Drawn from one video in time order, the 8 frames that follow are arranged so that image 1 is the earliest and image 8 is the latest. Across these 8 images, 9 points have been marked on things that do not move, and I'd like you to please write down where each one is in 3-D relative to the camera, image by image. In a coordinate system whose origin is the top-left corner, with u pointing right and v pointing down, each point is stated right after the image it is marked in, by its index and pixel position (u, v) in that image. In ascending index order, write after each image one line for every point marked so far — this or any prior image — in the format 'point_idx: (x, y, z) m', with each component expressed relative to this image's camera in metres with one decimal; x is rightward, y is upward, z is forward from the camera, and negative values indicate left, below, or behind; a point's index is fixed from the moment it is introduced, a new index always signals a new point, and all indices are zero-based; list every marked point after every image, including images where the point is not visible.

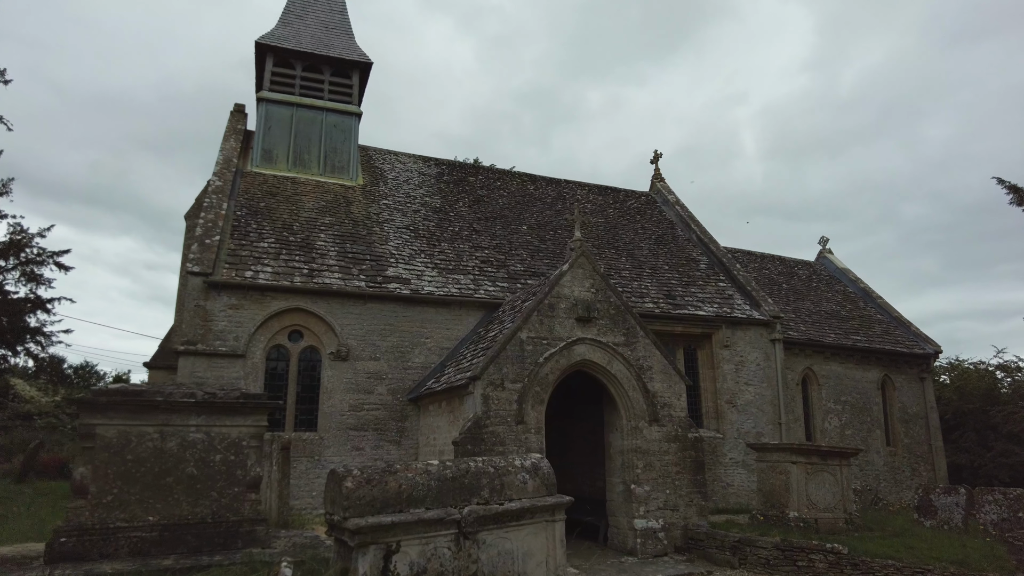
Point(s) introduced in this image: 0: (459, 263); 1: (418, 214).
0: (-1.5, +0.7, +17.5) m
1: (-2.9, +2.2, +19.2) m
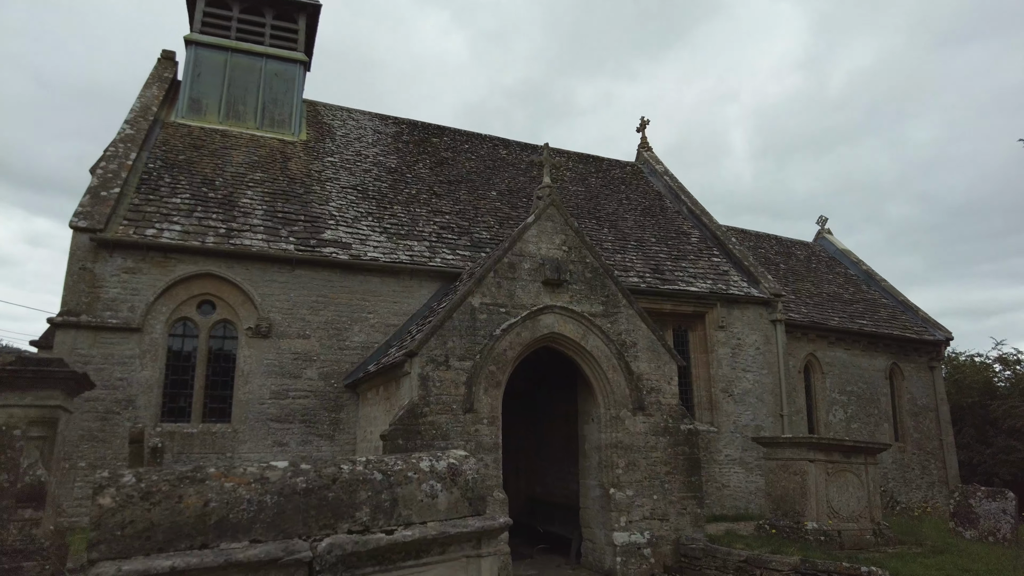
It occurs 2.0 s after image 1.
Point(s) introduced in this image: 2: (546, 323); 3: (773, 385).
0: (-2.4, +1.4, +15.0) m
1: (-3.9, +3.0, +16.7) m
2: (+0.5, -0.6, +9.7) m
3: (+6.9, -2.6, +16.6) m
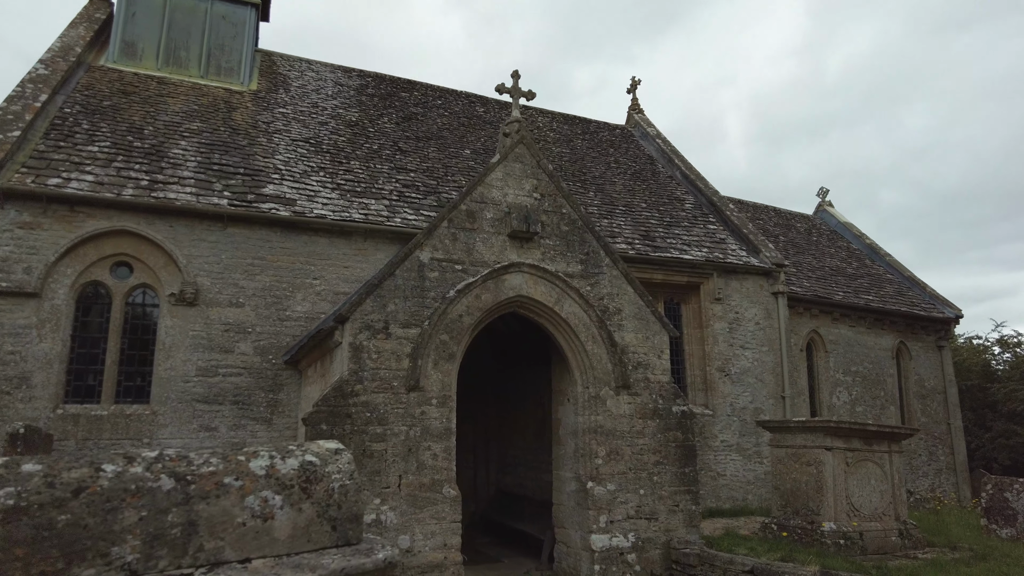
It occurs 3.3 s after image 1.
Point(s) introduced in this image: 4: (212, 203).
0: (-3.0, +2.1, +13.2) m
1: (-4.5, +3.8, +14.9) m
2: (0.0, 0.0, +8.0) m
3: (+6.3, -1.8, +15.1) m
4: (-5.2, +1.5, +10.9) m
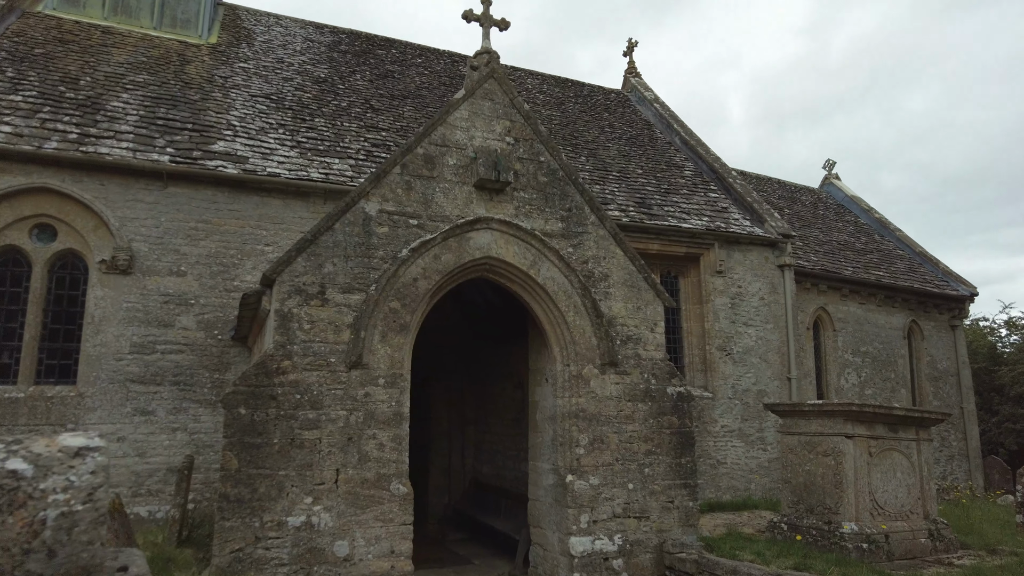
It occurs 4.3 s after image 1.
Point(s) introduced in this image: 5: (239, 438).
0: (-3.3, +2.7, +11.9) m
1: (-4.8, +4.4, +13.5) m
2: (-0.4, +0.5, +6.7) m
3: (+5.9, -1.2, +13.9) m
4: (-5.6, +2.0, +9.6) m
5: (-2.4, -1.3, +5.6) m
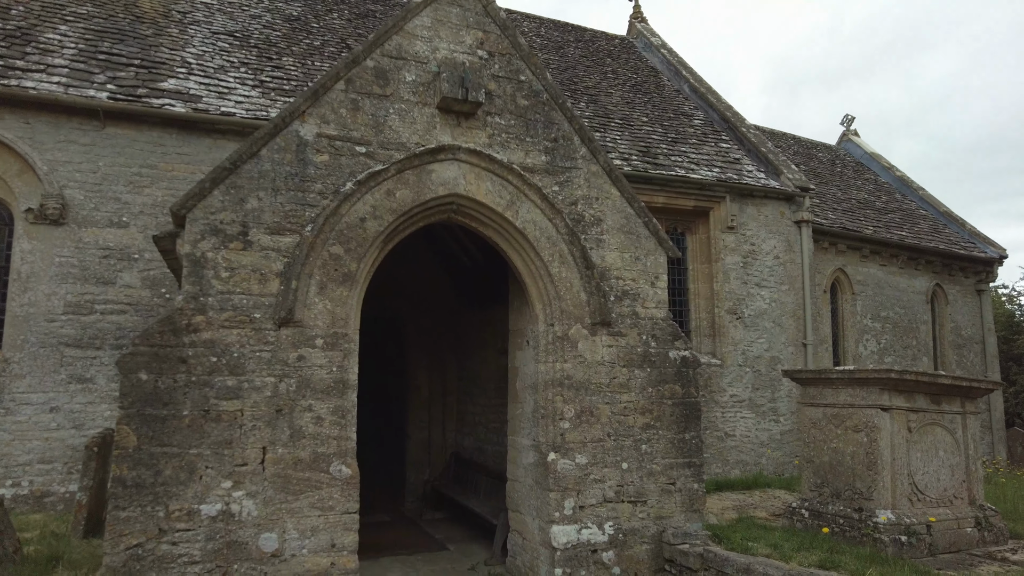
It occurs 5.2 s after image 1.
0: (-3.5, +3.5, +10.7) m
1: (-5.0, +5.2, +12.2) m
2: (-0.6, +1.0, +5.6) m
3: (+5.7, -0.4, +12.7) m
4: (-5.8, +2.6, +8.4) m
5: (-2.7, -0.9, +4.5) m
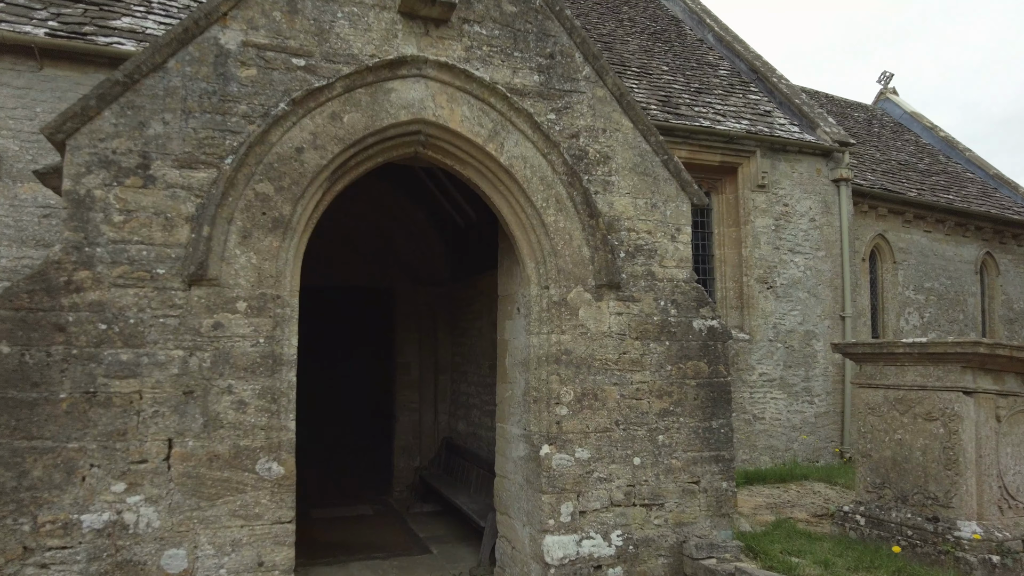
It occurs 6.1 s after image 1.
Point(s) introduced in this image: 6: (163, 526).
0: (-3.5, +4.0, +9.5) m
1: (-5.0, +5.8, +11.0) m
2: (-0.7, +1.3, +4.4) m
3: (+5.8, +0.3, +11.4) m
4: (-5.8, +3.1, +7.3) m
5: (-2.8, -0.6, +3.5) m
6: (-2.0, -1.4, +3.6) m
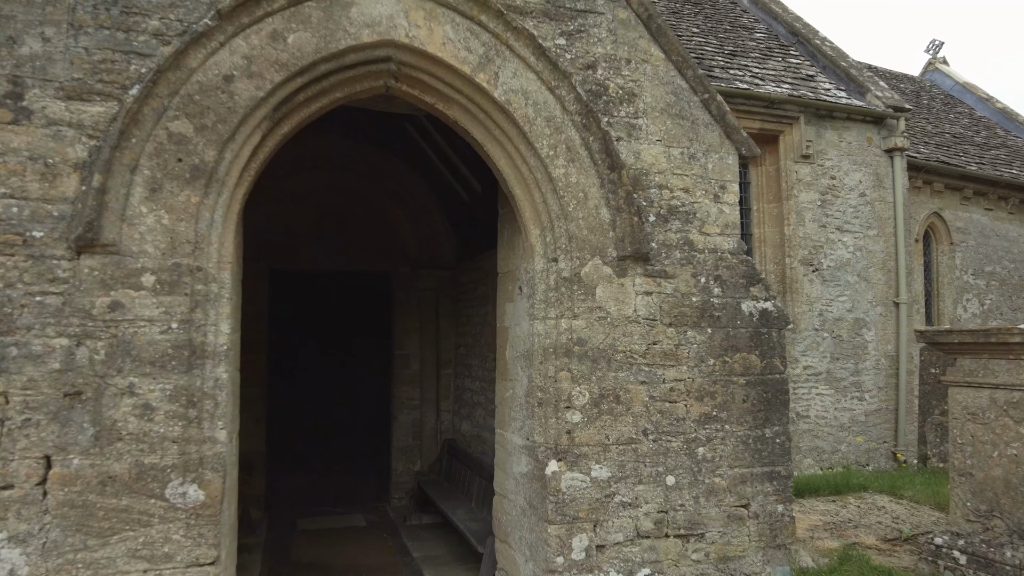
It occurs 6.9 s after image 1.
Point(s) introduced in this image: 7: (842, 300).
0: (-3.3, +4.2, +8.6) m
1: (-4.8, +6.0, +10.1) m
2: (-0.8, +1.5, +3.4) m
3: (+6.1, +0.5, +10.2) m
4: (-5.8, +3.2, +6.5) m
5: (-2.9, -0.4, +2.6) m
6: (-2.1, -1.2, +2.7) m
7: (+5.2, -0.2, +9.8) m
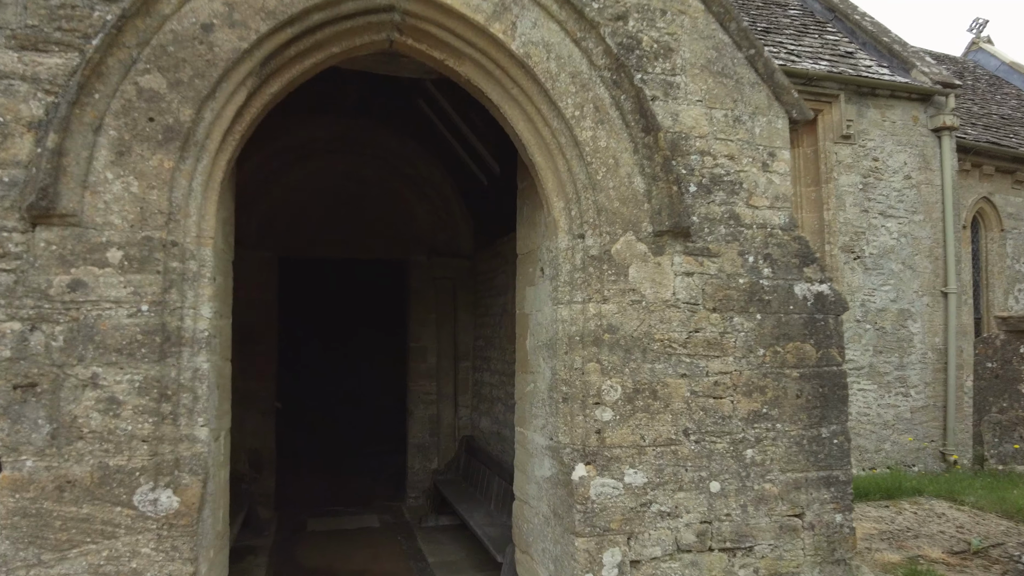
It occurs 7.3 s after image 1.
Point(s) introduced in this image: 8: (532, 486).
0: (-3.1, +4.3, +8.2) m
1: (-4.4, +6.2, +9.8) m
2: (-0.7, +1.6, +3.0) m
3: (+6.4, +0.7, +9.5) m
4: (-5.6, +3.3, +6.3) m
5: (-2.8, -0.4, +2.3) m
6: (-2.0, -1.2, +2.4) m
7: (+5.5, 0.0, +9.2) m
8: (+0.1, -1.1, +3.6) m
